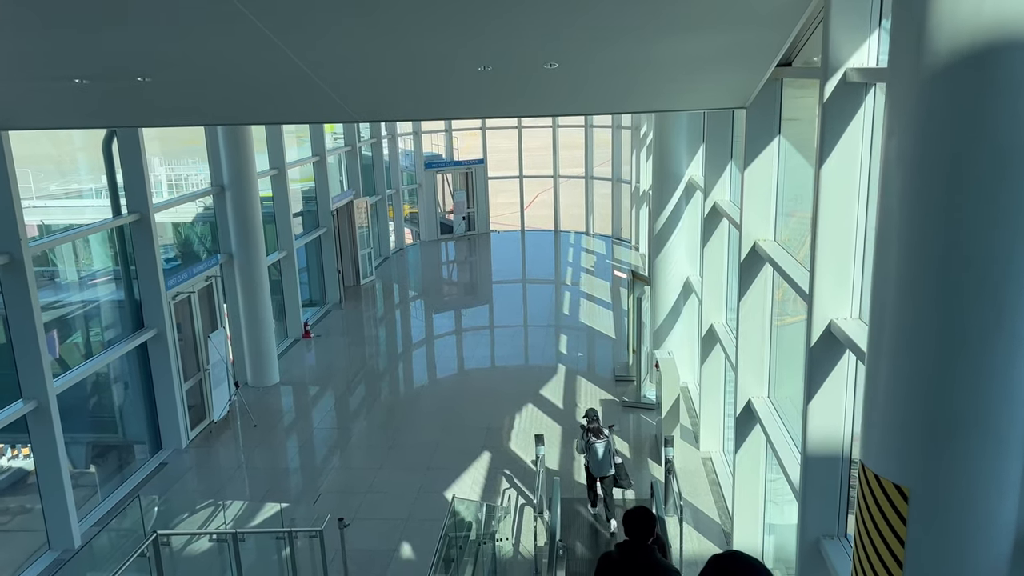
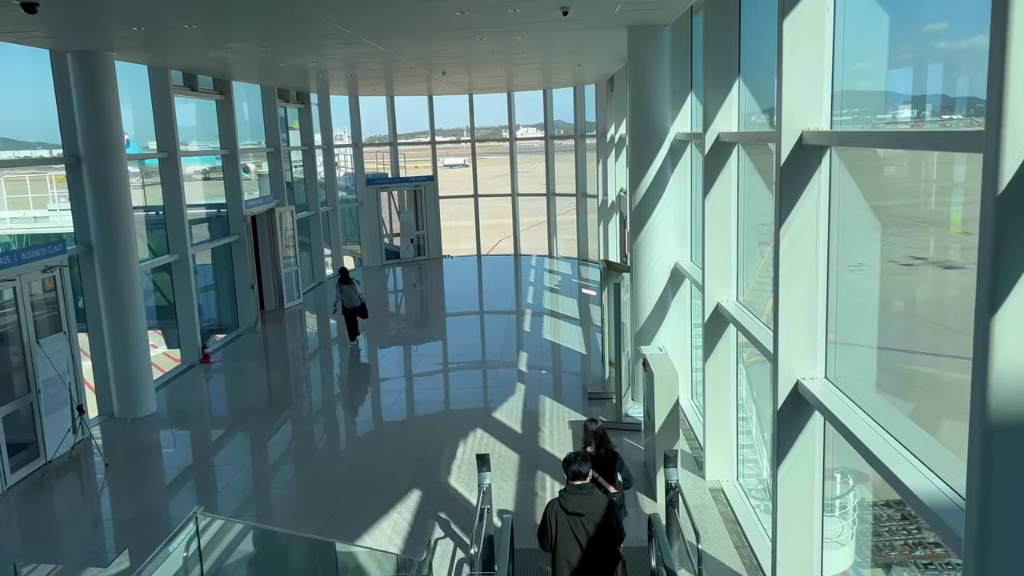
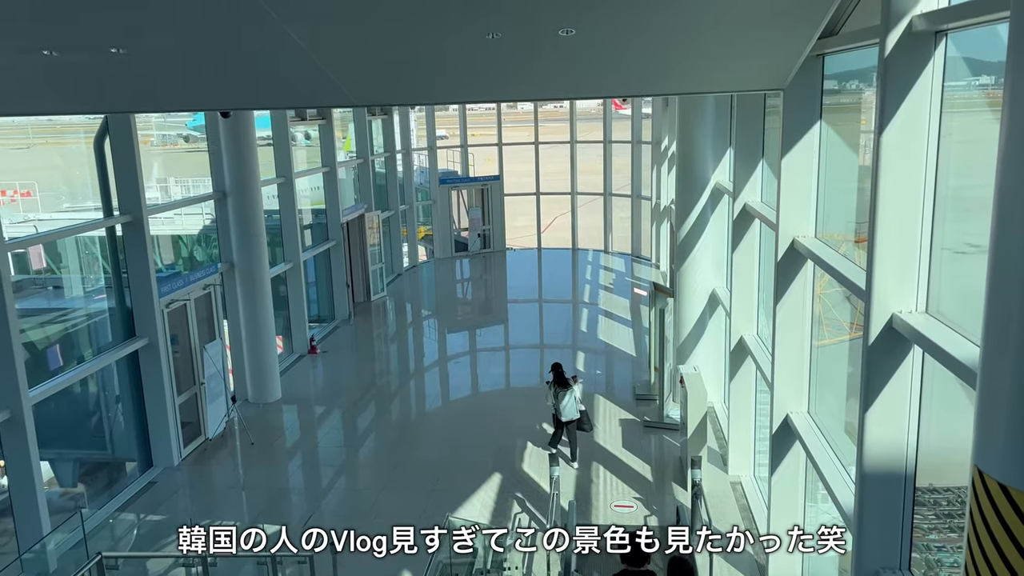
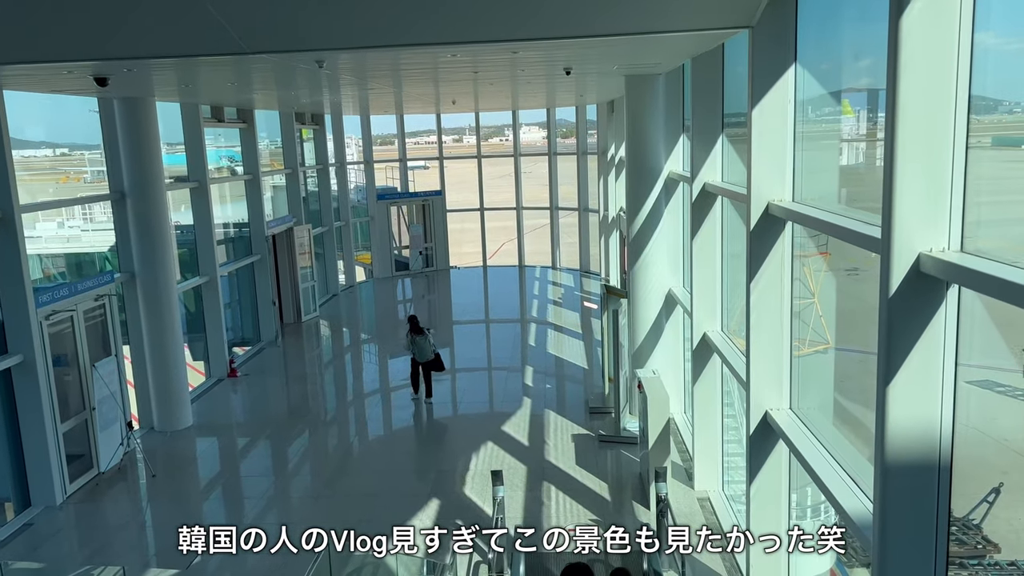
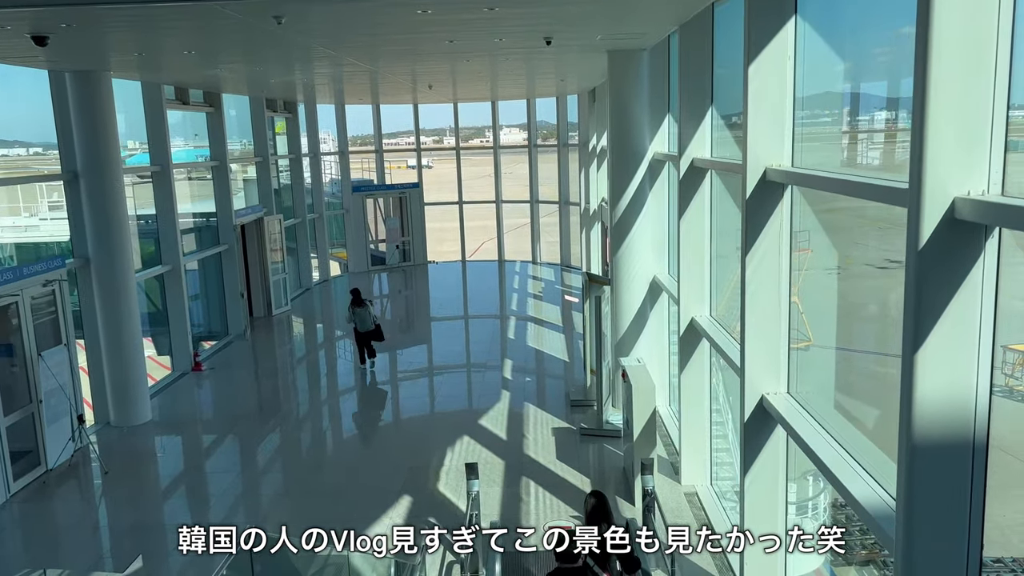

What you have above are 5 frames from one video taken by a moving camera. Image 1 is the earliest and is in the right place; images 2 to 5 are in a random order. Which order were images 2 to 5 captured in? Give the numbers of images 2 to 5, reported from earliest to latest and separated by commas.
3, 4, 5, 2
